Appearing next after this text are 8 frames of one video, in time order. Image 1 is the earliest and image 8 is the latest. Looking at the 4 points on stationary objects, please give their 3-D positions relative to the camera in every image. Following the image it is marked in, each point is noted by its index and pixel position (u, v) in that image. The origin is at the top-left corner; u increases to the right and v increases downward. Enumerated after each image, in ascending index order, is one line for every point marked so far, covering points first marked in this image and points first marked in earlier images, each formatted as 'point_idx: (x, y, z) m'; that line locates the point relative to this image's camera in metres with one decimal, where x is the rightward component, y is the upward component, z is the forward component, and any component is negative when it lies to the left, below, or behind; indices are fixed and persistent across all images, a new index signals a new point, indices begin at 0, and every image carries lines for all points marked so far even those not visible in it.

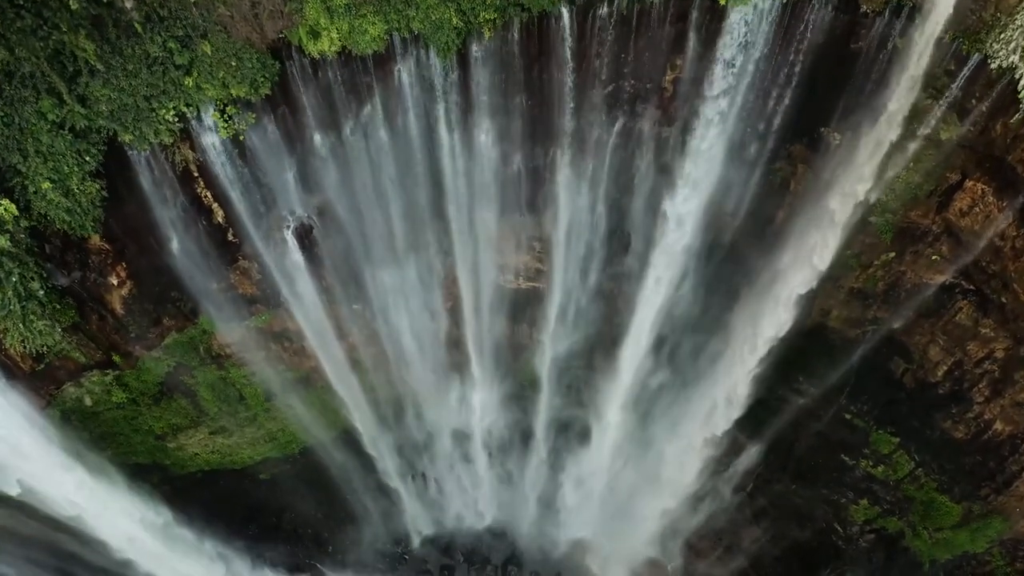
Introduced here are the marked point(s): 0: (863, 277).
0: (+4.9, +0.1, +9.9) m
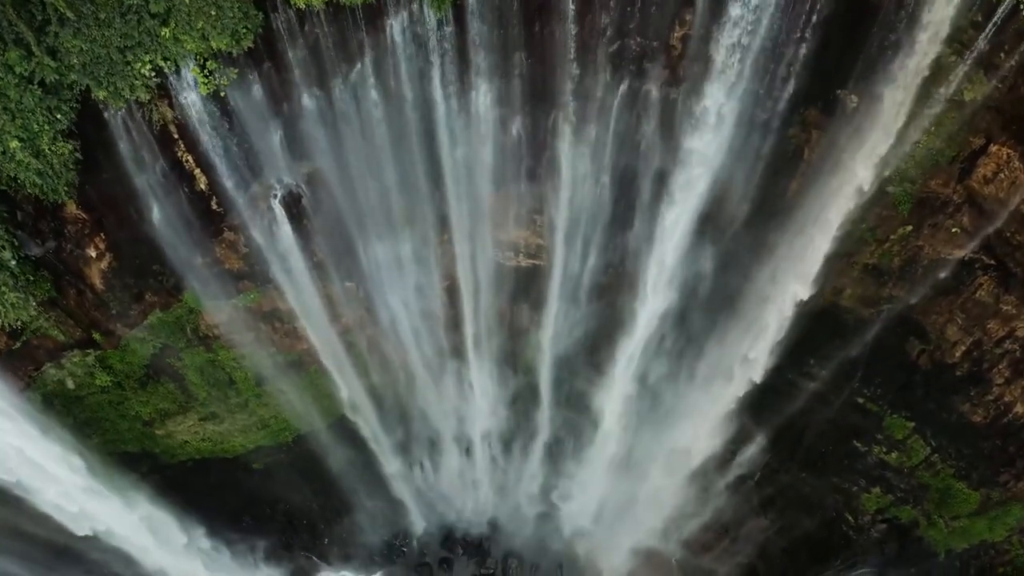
0: (+4.9, +0.5, +9.4) m
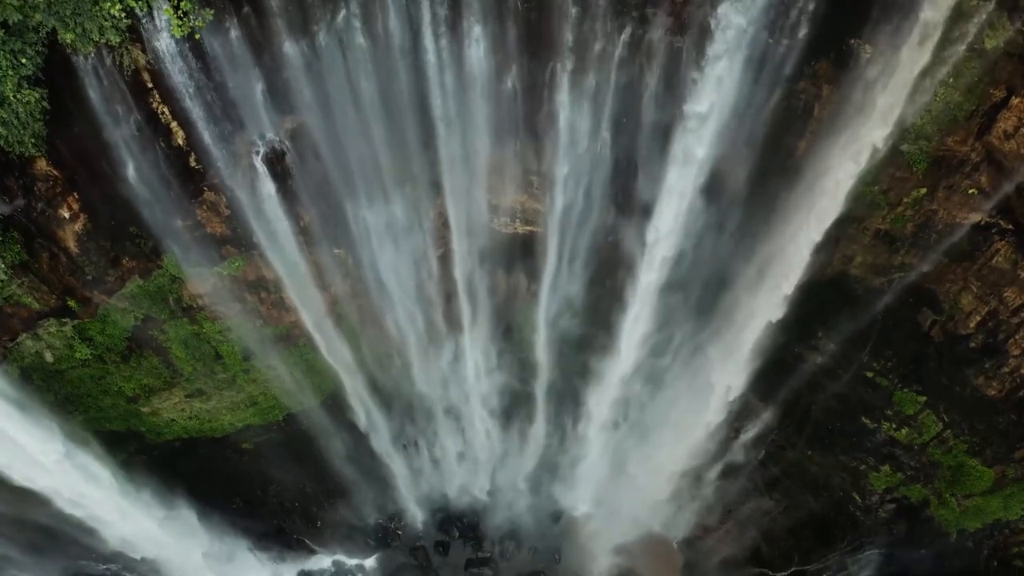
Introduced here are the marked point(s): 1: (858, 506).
0: (+4.8, +0.9, +9.0) m
1: (+5.6, -3.5, +11.3) m
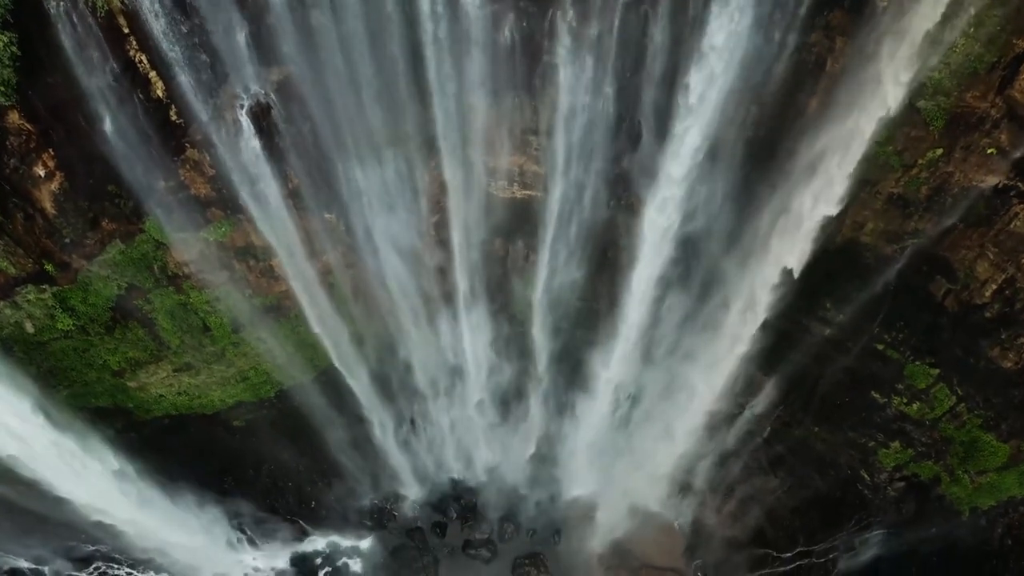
0: (+4.8, +1.3, +8.6) m
1: (+5.5, -3.1, +11.0) m
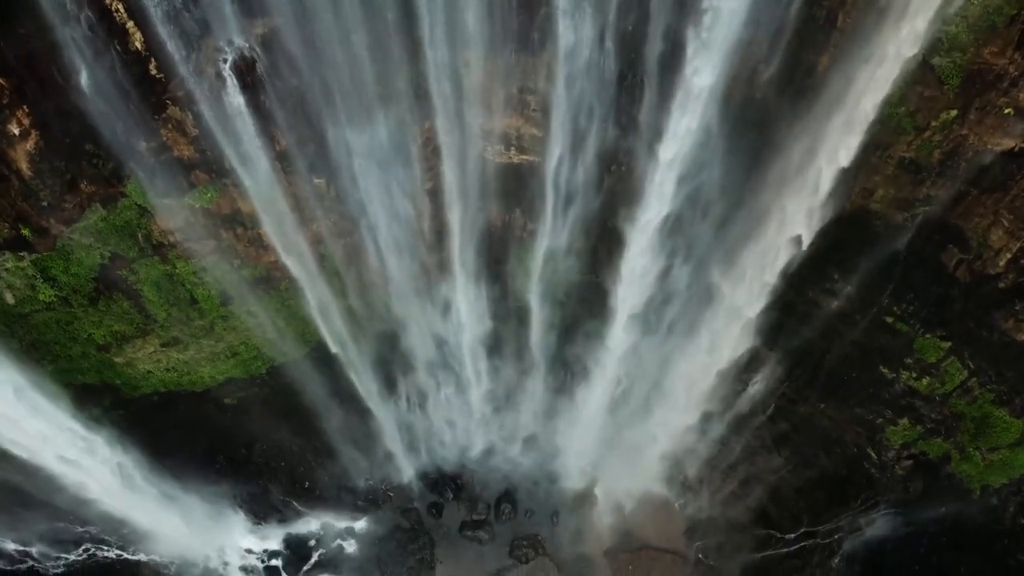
0: (+4.8, +1.7, +8.3) m
1: (+5.5, -2.7, +10.7) m
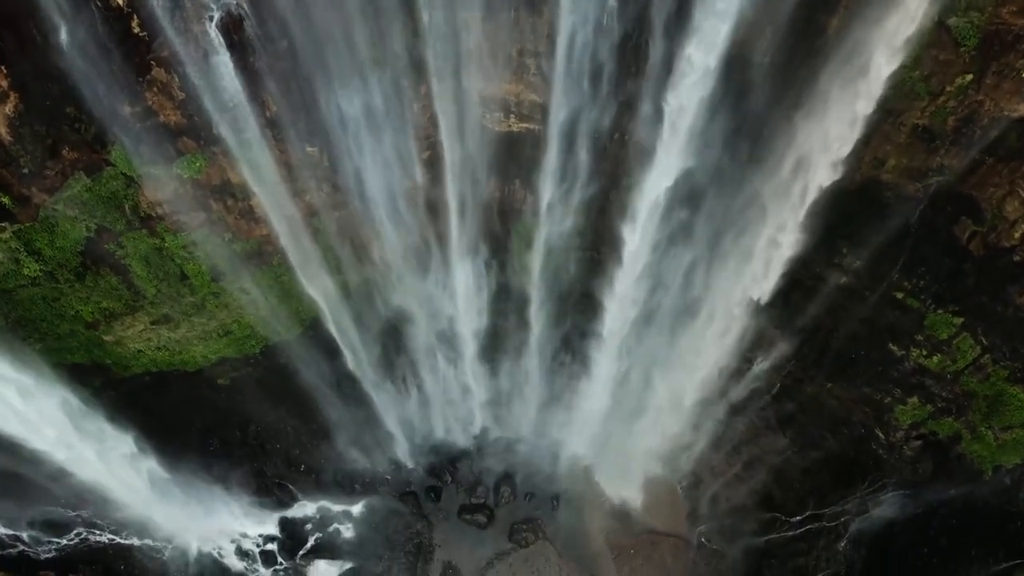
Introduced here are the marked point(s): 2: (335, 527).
0: (+4.8, +2.0, +8.0) m
1: (+5.5, -2.3, +10.5) m
2: (-3.0, -4.1, +12.0) m
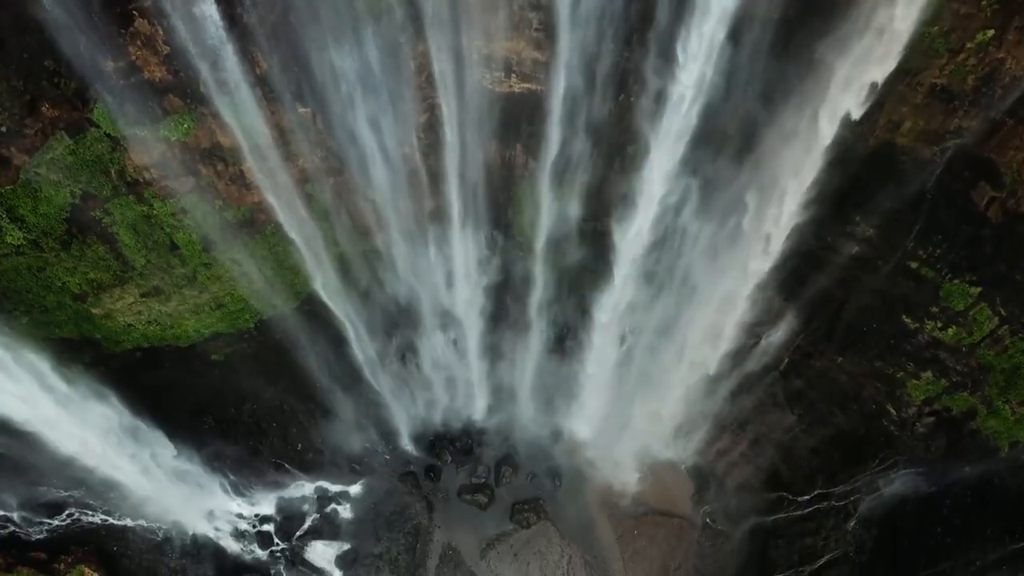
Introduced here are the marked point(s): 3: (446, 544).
0: (+4.8, +2.4, +7.6) m
1: (+5.5, -1.9, +10.2) m
2: (-3.0, -3.7, +11.7) m
3: (-1.1, -4.1, +11.4) m
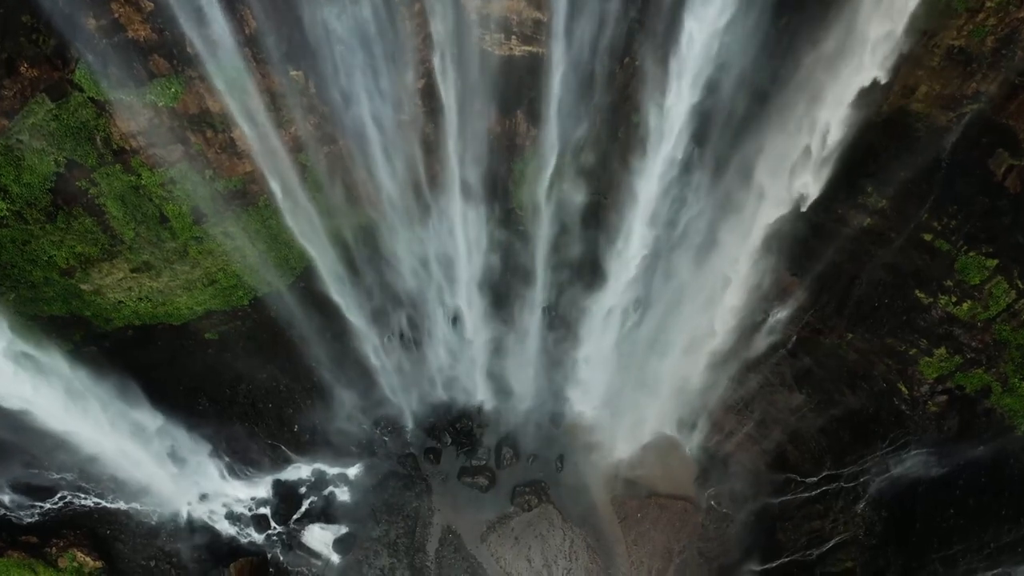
0: (+4.8, +2.7, +7.3) m
1: (+5.5, -1.5, +9.9) m
2: (-3.0, -3.3, +11.5) m
3: (-1.1, -3.8, +11.1) m
